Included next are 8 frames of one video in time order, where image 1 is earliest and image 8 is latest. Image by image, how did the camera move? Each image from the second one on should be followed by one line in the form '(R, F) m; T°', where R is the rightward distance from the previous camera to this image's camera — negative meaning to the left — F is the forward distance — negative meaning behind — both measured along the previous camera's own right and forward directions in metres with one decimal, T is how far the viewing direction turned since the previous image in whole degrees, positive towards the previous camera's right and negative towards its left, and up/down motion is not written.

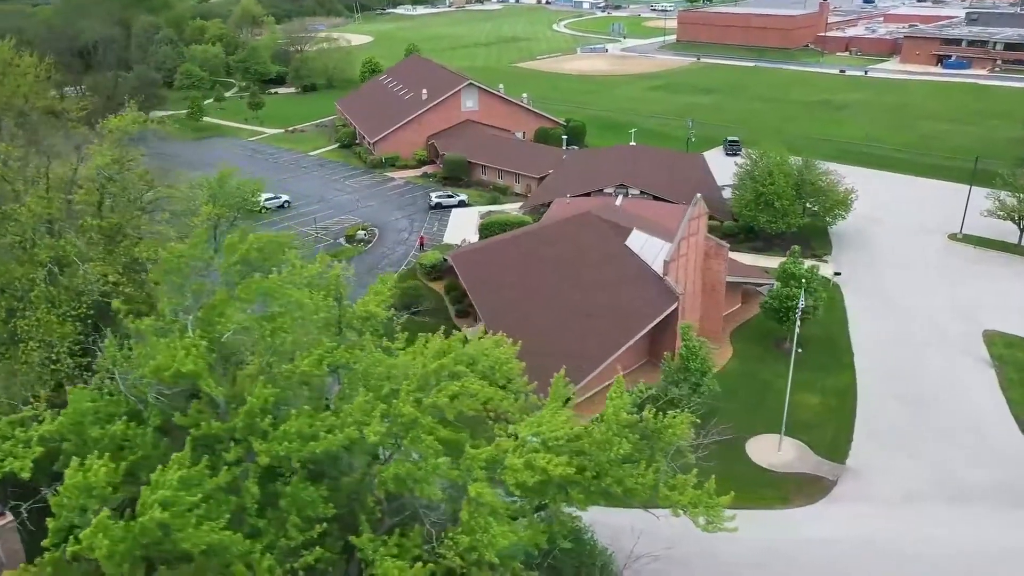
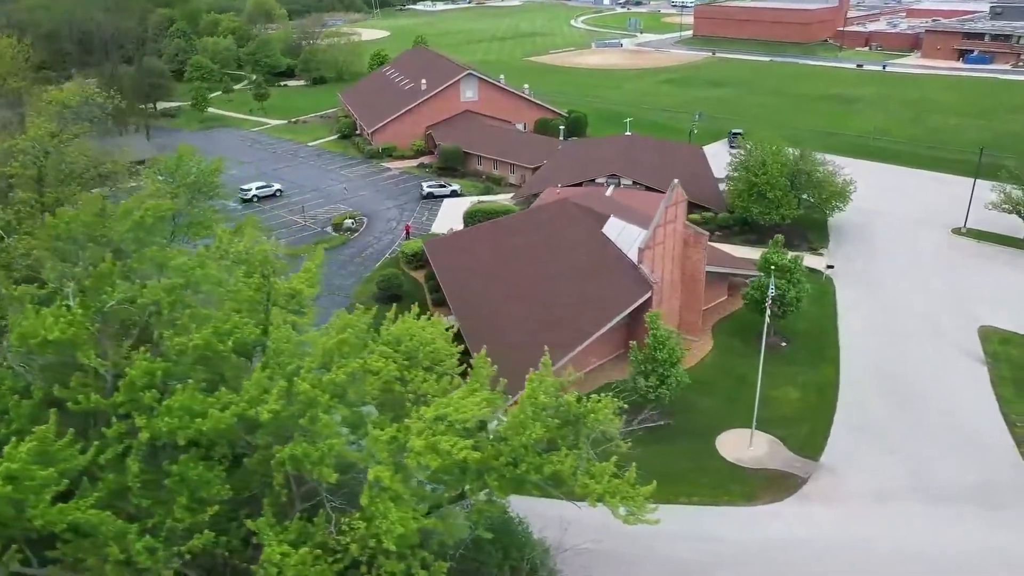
(+2.4, +1.0) m; -2°
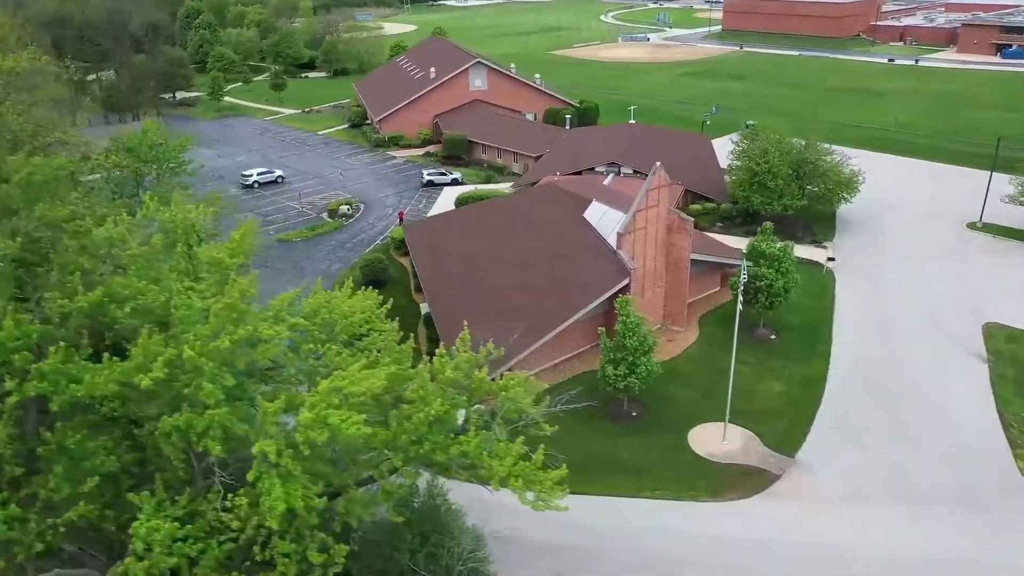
(+2.6, +1.1) m; -3°
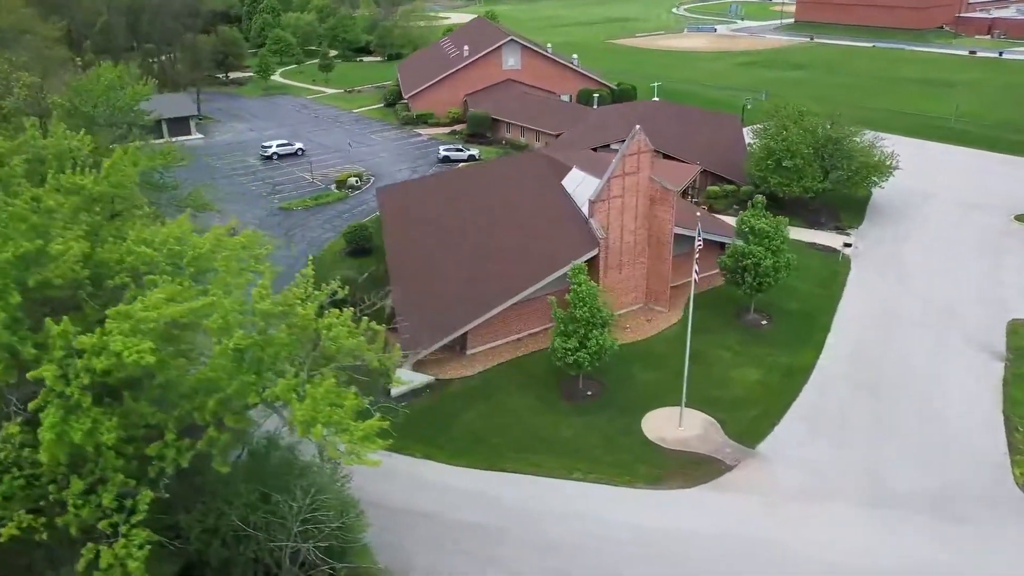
(+4.6, +2.2) m; -6°
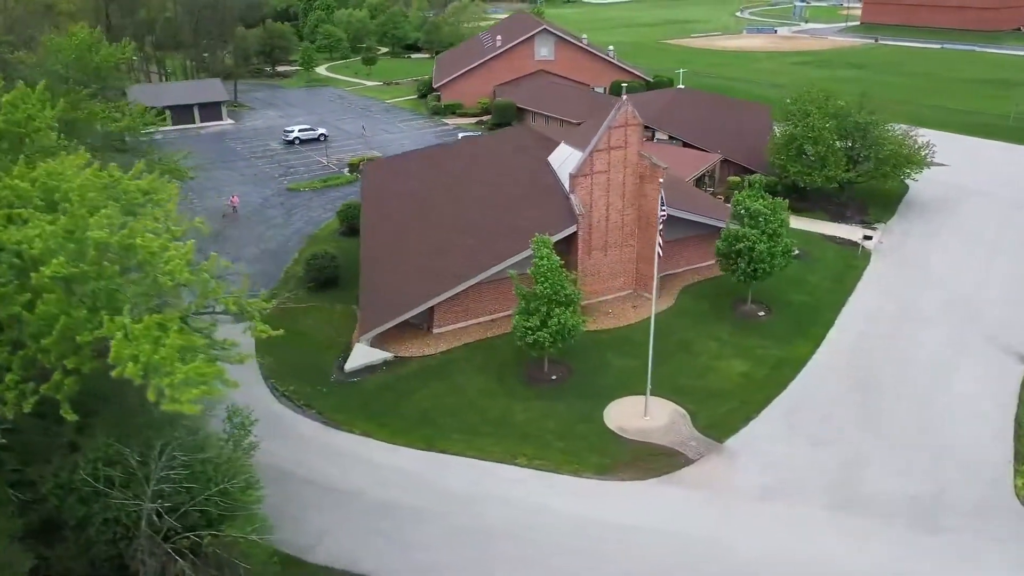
(+3.4, +1.9) m; -5°
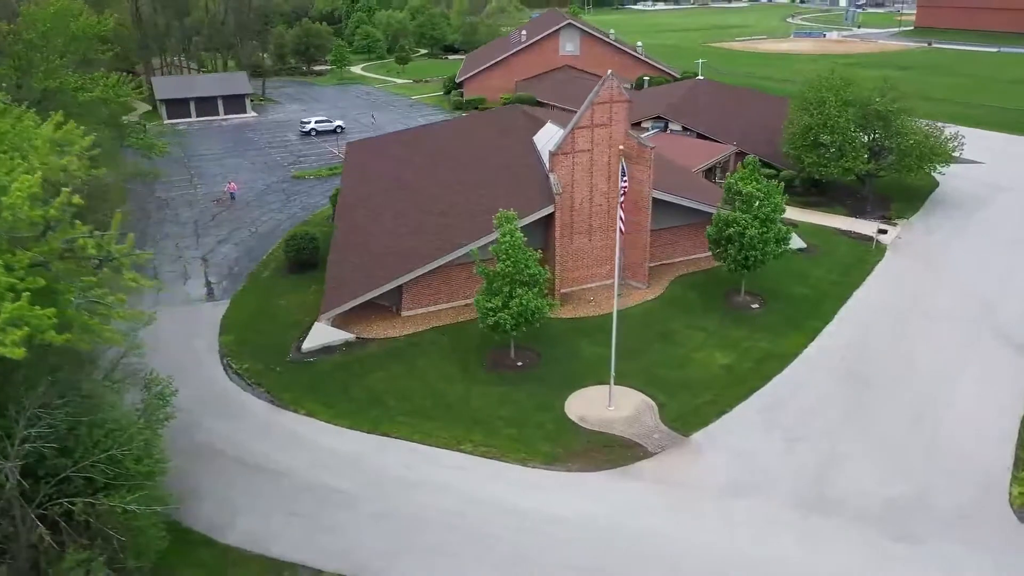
(+2.7, +1.6) m; -4°
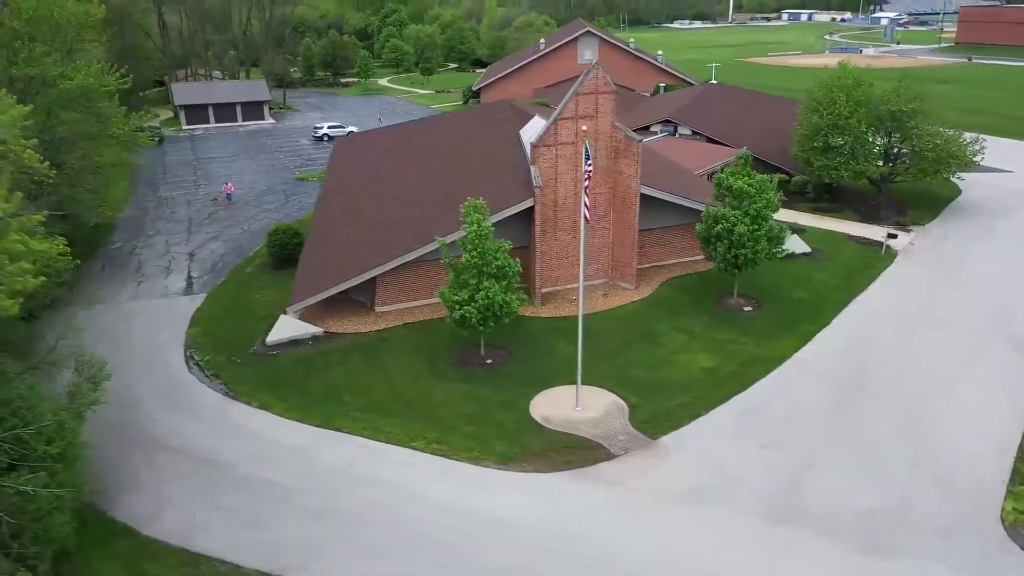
(+2.0, +1.2) m; -3°
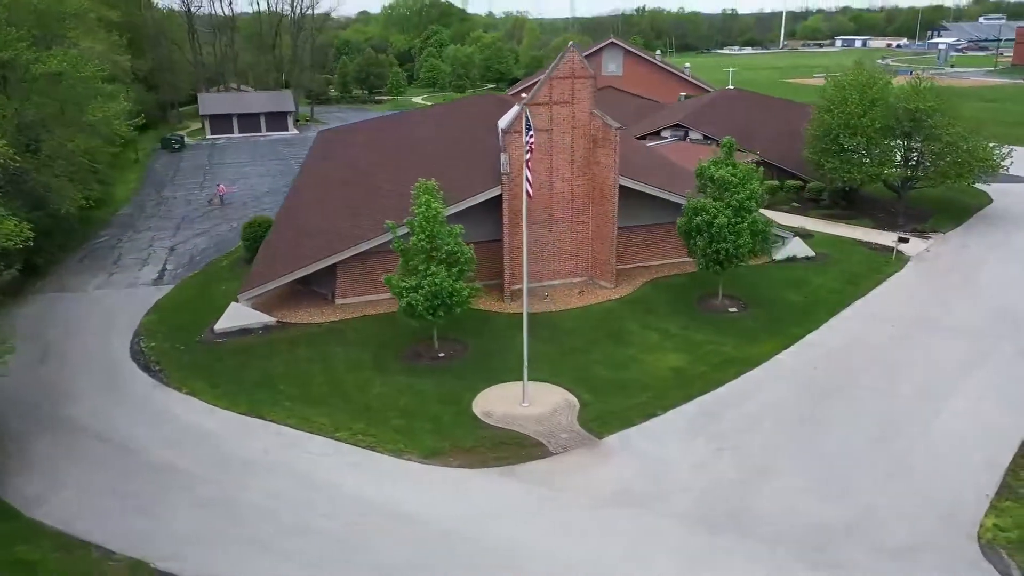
(+2.7, +1.6) m; -4°
